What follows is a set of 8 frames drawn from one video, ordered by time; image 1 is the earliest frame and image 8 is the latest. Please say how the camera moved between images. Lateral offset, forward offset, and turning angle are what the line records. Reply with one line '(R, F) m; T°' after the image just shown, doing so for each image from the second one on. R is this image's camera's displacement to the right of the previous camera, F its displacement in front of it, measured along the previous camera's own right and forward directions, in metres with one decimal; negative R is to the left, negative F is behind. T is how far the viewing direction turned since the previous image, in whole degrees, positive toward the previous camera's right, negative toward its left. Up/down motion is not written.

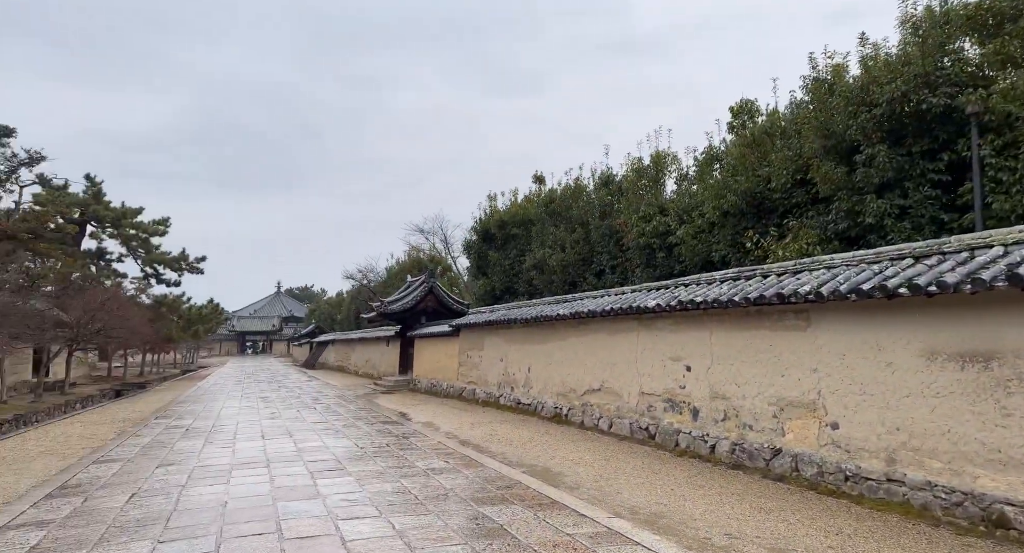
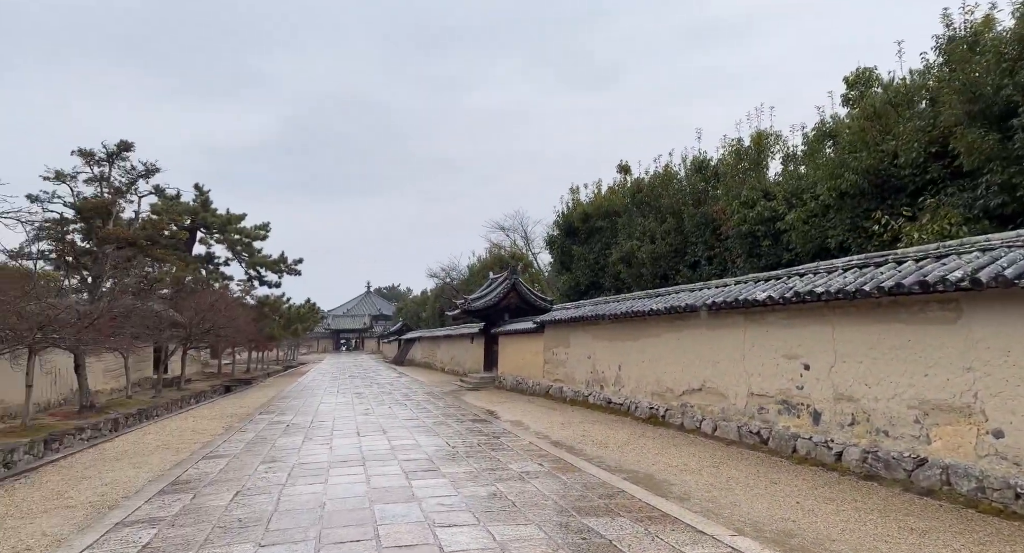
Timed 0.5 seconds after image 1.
(-0.1, +0.3) m; -7°
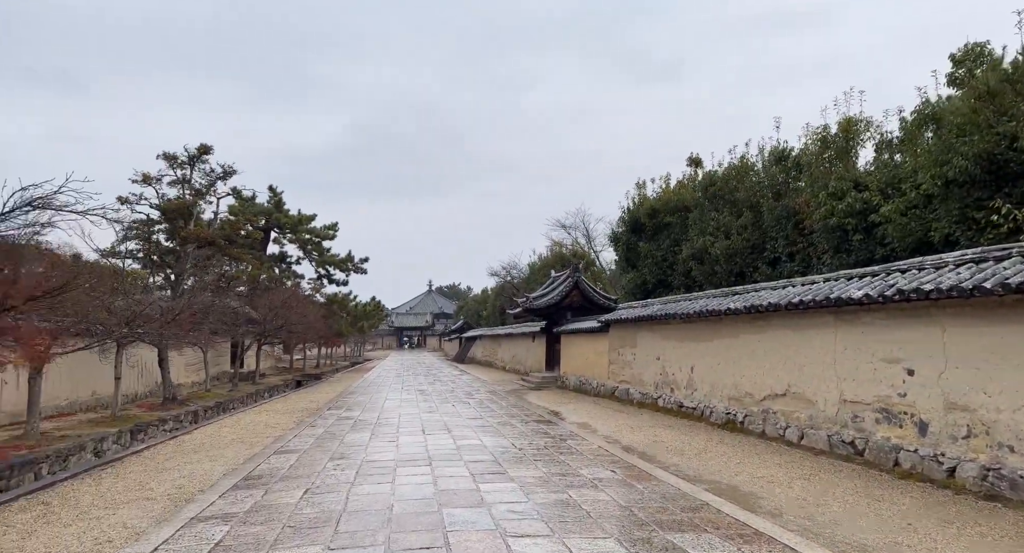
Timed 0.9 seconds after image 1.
(-0.1, +0.3) m; -5°
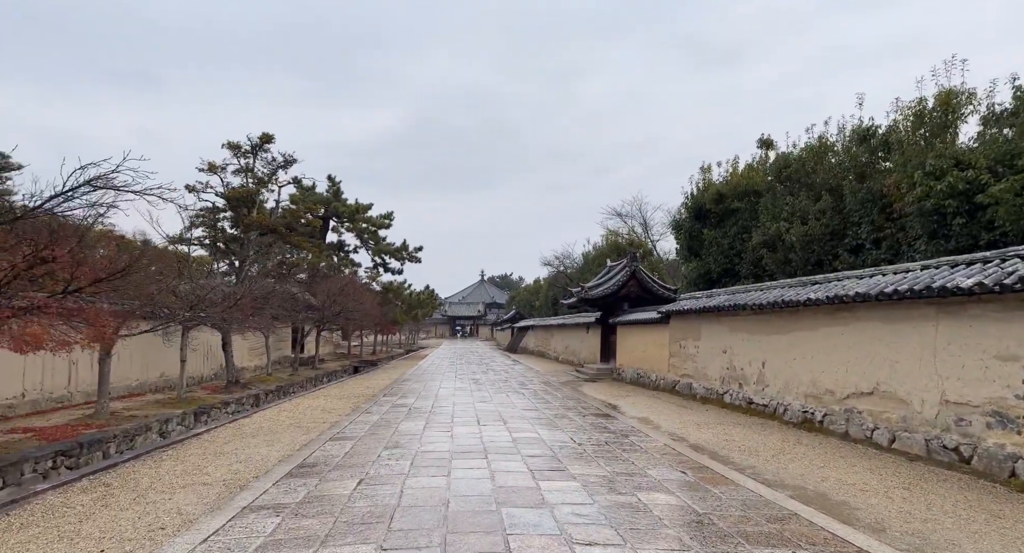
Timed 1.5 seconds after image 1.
(-0.1, +0.4) m; -5°
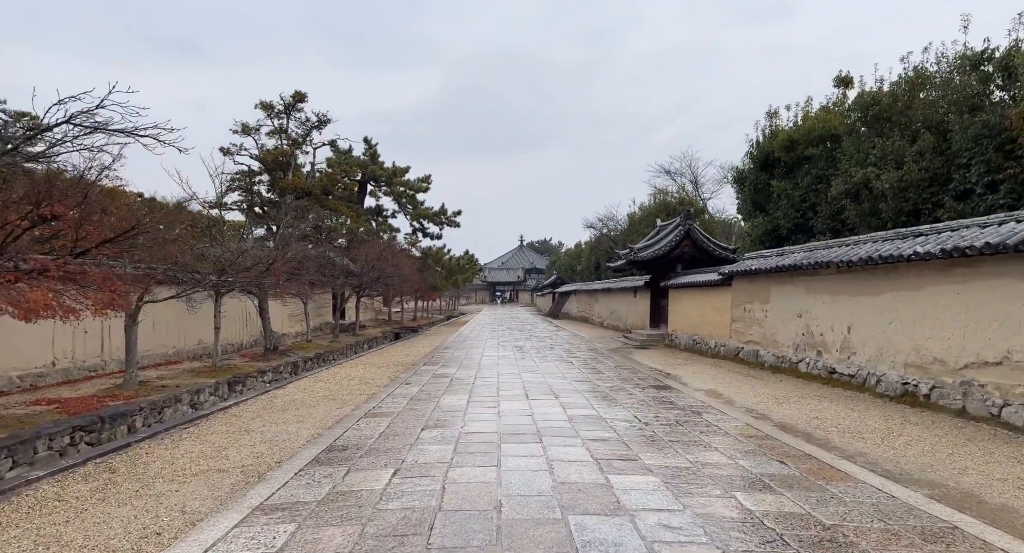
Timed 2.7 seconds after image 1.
(-0.1, +0.9) m; -3°
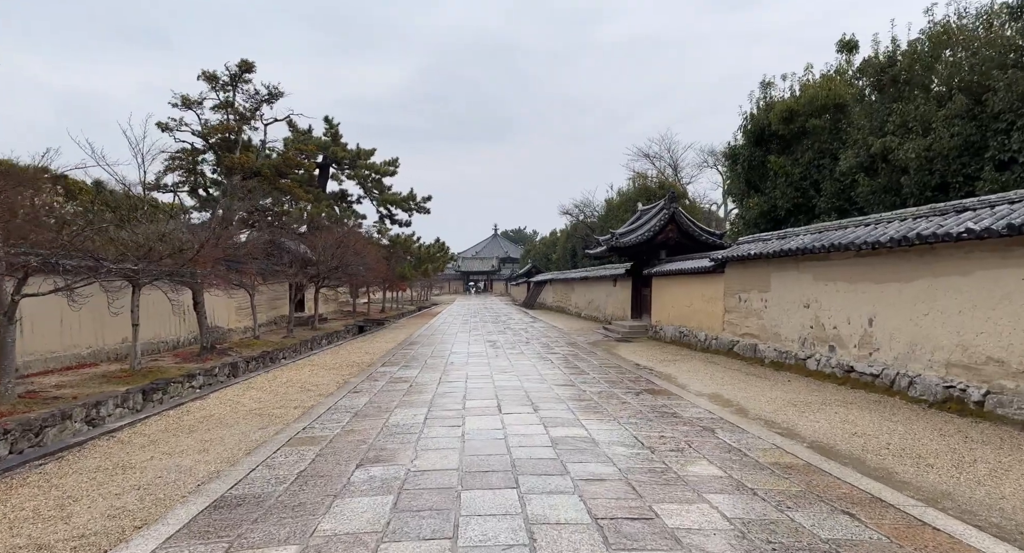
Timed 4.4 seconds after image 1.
(+0.1, +1.4) m; +2°
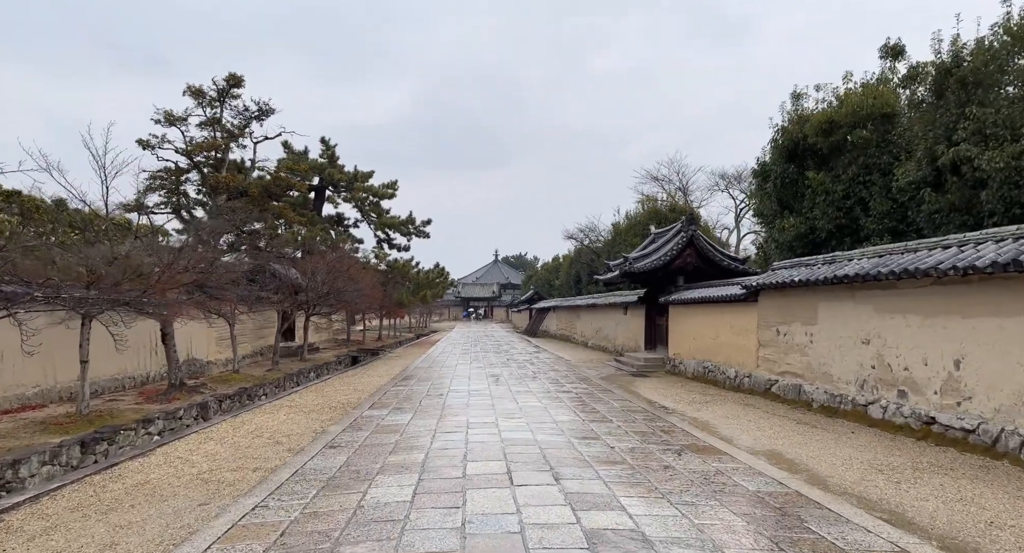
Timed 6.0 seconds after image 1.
(-0.1, +1.3) m; 0°
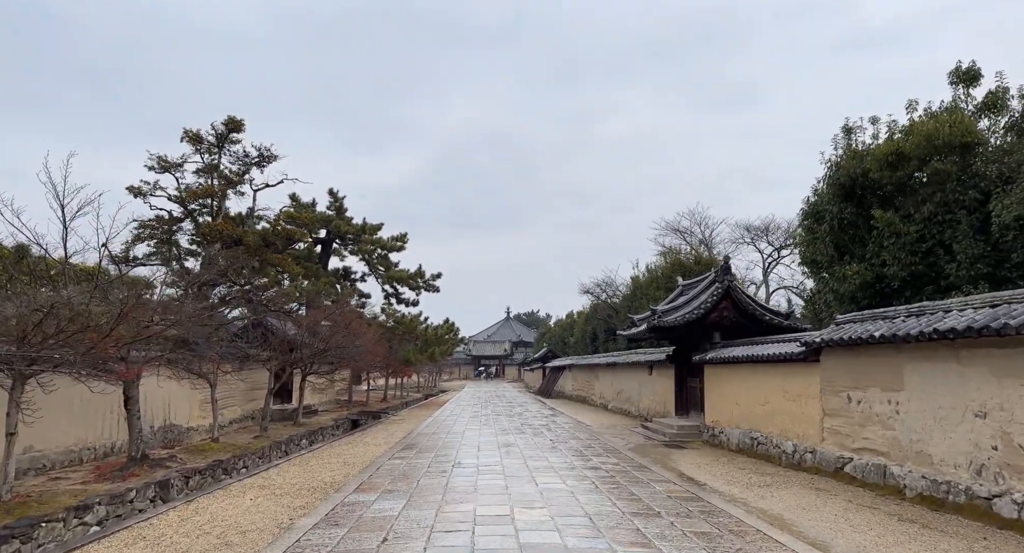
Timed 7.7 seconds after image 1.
(-0.1, +1.5) m; -1°
